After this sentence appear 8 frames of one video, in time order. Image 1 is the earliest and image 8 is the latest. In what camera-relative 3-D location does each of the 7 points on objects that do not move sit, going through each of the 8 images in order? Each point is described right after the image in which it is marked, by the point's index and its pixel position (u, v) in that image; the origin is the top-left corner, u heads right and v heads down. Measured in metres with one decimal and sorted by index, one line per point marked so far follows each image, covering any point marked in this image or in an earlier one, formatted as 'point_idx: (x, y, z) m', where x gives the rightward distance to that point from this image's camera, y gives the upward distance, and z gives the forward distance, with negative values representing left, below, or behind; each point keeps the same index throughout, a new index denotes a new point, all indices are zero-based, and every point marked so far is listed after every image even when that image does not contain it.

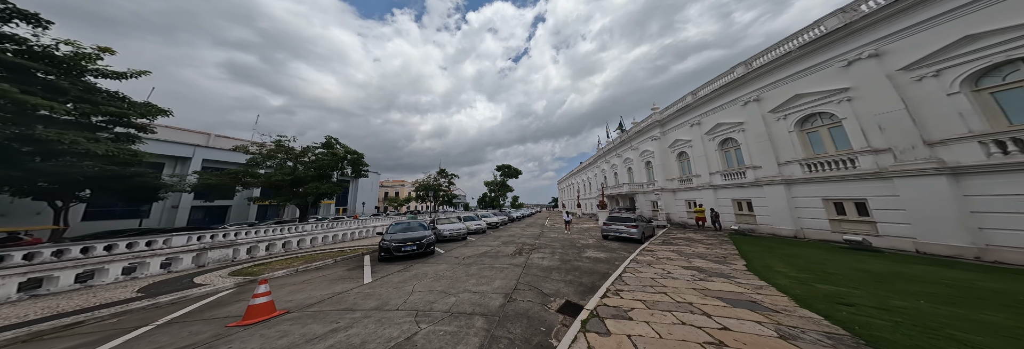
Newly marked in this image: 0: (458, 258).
0: (-1.6, -2.3, +5.9) m
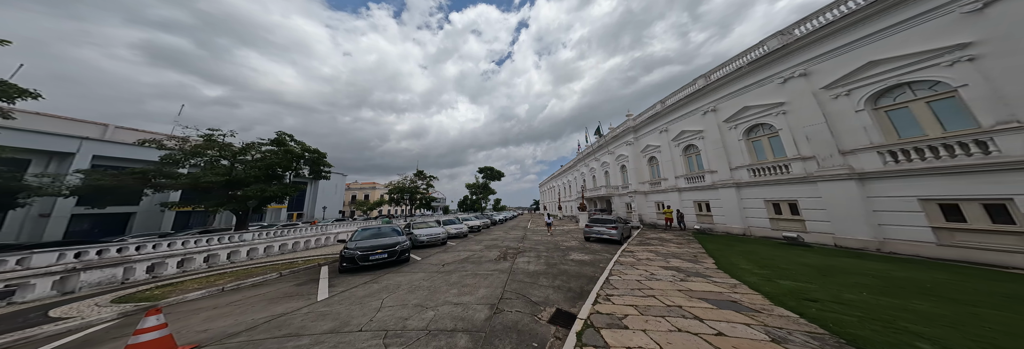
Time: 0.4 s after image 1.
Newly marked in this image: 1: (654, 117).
0: (-2.0, -2.4, +5.5) m
1: (+12.4, +5.3, +20.1) m
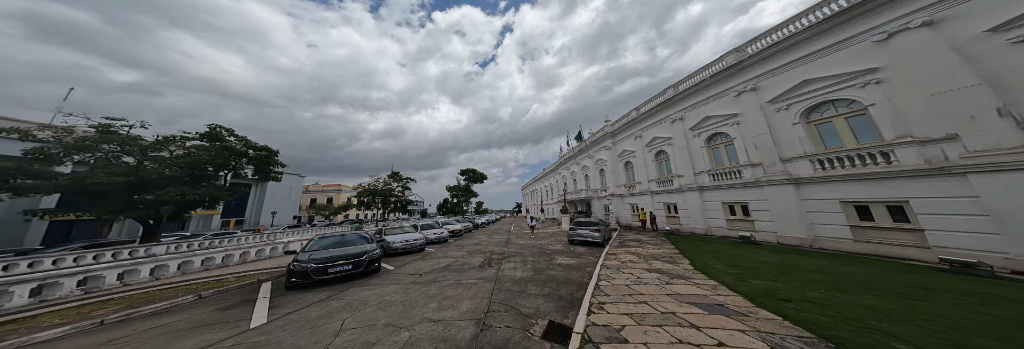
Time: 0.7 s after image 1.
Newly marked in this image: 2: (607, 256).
0: (-2.4, -2.4, +5.1) m
1: (+10.6, +4.9, +21.1) m
2: (+3.0, -2.6, +6.8) m
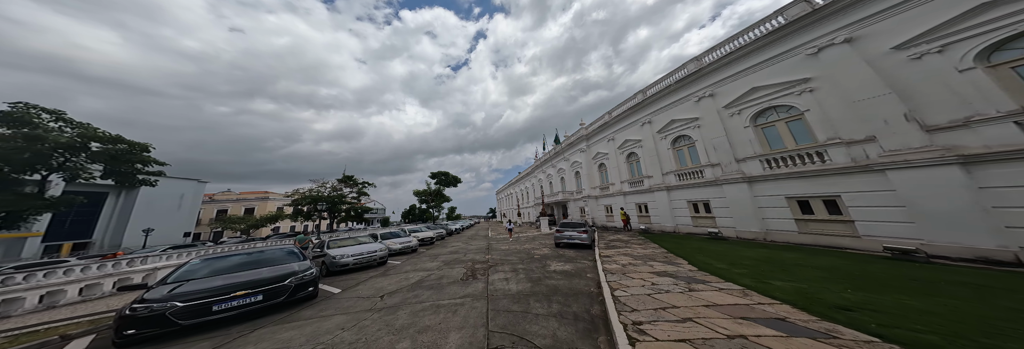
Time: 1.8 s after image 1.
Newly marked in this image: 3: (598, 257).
0: (-2.6, -2.3, +4.2) m
1: (+8.9, +4.8, +21.4) m
2: (+2.7, -2.6, +6.4) m
3: (+3.0, -2.8, +7.2) m
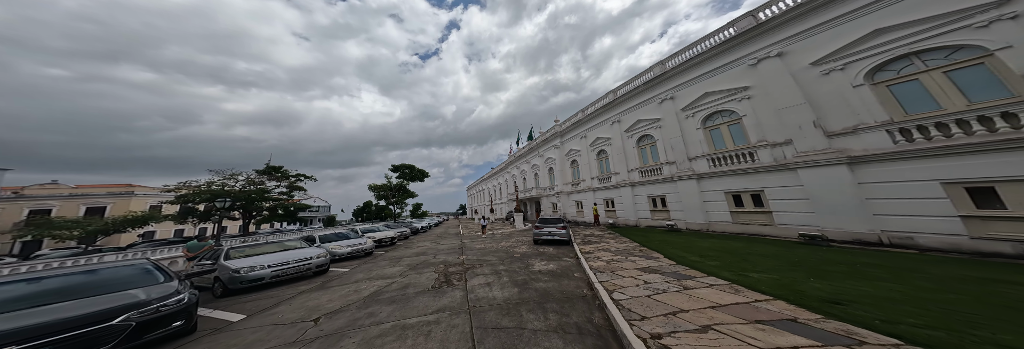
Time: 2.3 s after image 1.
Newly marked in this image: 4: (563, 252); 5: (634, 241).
0: (-2.8, -2.2, +3.5) m
1: (+6.4, +5.1, +21.9) m
2: (+2.2, -2.5, +6.3) m
3: (+2.4, -2.7, +7.2) m
4: (+2.0, -2.9, +8.1) m
5: (+5.5, -3.0, +9.6) m
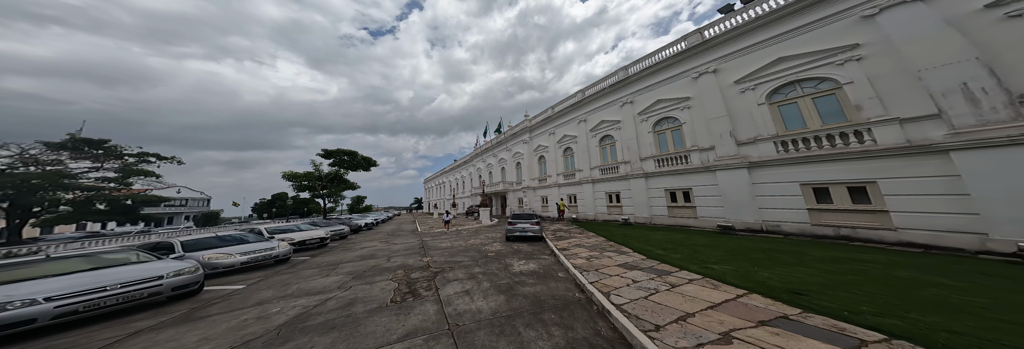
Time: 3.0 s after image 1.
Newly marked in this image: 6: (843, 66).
0: (-2.9, -2.2, +2.7) m
1: (+3.2, +5.5, +22.3) m
2: (+1.5, -2.4, +6.4) m
3: (+1.5, -2.6, +7.3) m
4: (+1.0, -2.8, +8.1) m
5: (+4.2, -2.9, +10.2) m
6: (+13.1, +4.1, +8.0) m
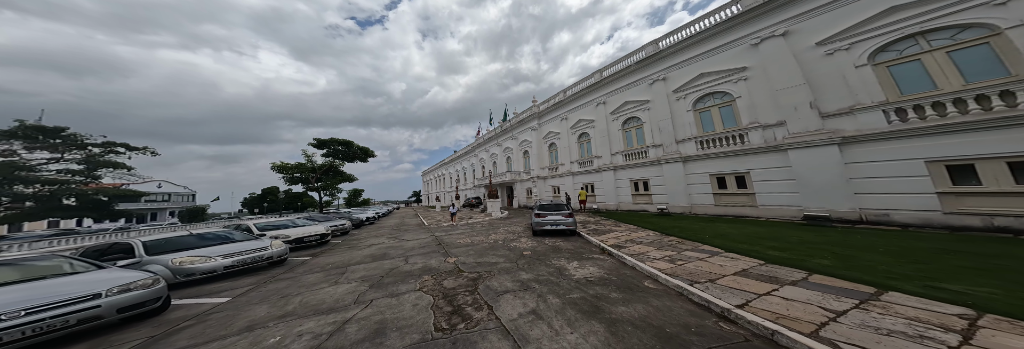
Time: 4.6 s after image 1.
0: (-1.8, -1.9, +1.4) m
1: (+4.5, +6.7, +20.6) m
2: (+2.7, -1.9, +5.0) m
3: (+2.7, -2.0, +6.0) m
4: (+2.2, -2.2, +6.8) m
5: (+5.5, -2.2, +8.8) m
6: (+14.3, +4.9, +6.2) m
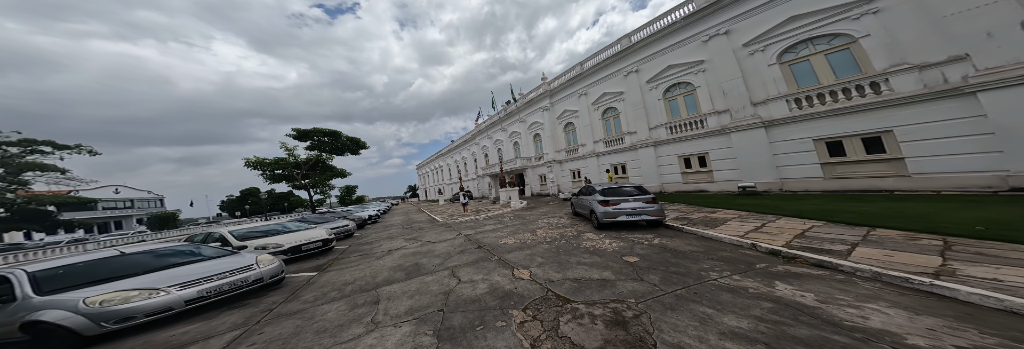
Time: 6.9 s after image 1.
0: (+1.0, -1.6, -1.1) m
1: (+6.4, +8.3, +17.7) m
2: (+5.3, -1.2, +2.6) m
3: (+5.4, -1.3, +3.5) m
4: (+4.8, -1.5, +4.3) m
5: (+8.1, -1.2, +6.4) m
6: (+16.5, +6.2, +3.6) m
